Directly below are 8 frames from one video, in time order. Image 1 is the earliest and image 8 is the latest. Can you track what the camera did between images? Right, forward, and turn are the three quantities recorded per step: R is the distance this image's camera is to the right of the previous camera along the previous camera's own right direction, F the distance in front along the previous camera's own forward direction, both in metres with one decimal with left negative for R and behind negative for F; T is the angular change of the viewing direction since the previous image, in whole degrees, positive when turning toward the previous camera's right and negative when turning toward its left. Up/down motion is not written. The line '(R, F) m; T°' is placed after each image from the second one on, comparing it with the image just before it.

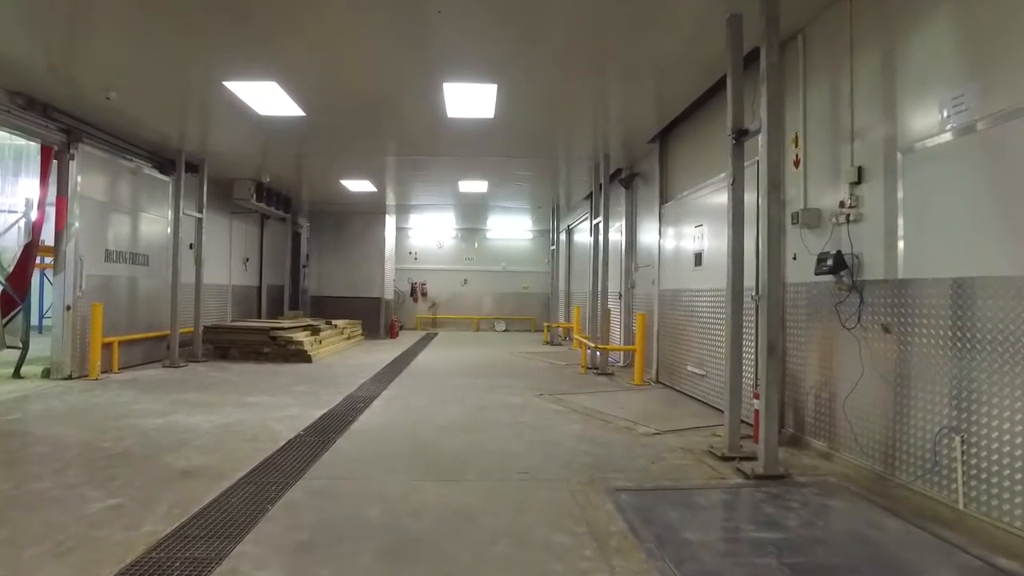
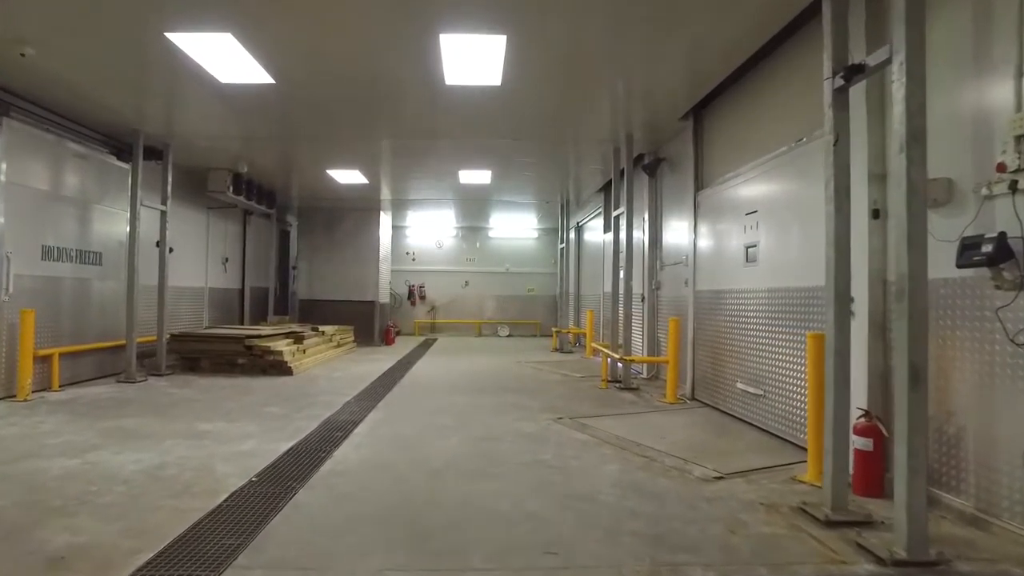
(-0.1, +1.0) m; 0°
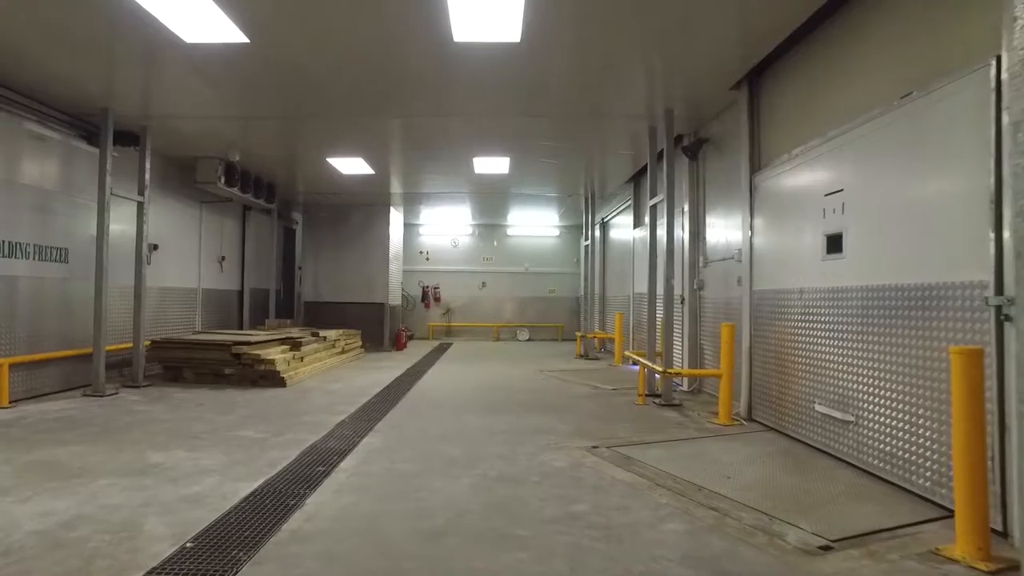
(0.0, +0.9) m; -1°
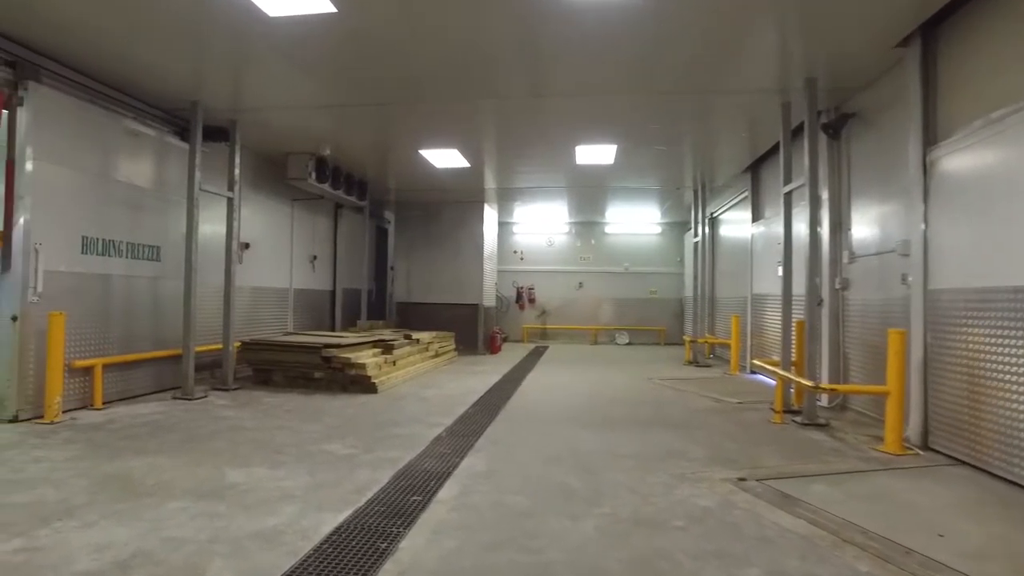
(-0.2, +0.6) m; -7°
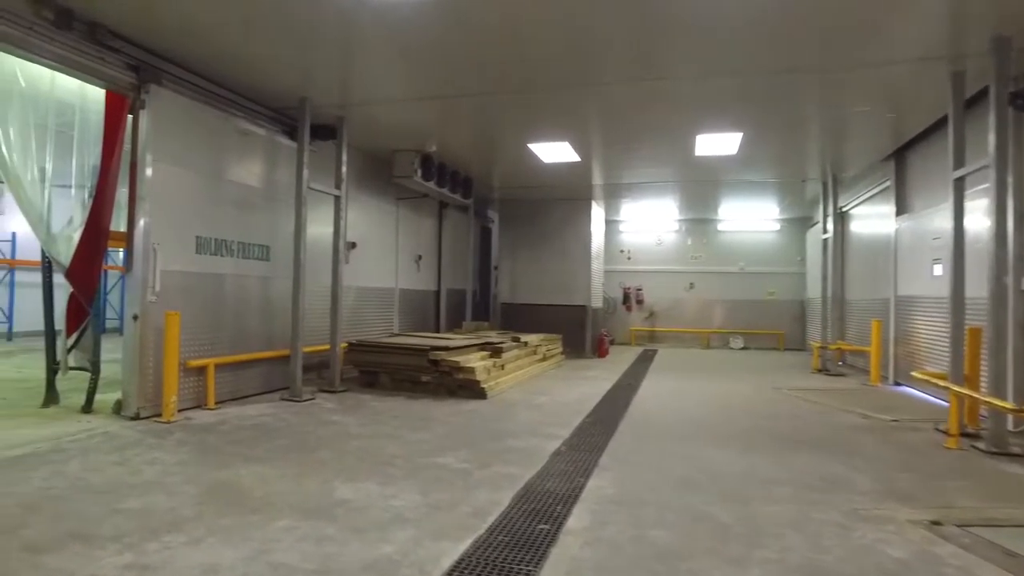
(-0.2, +0.4) m; -8°
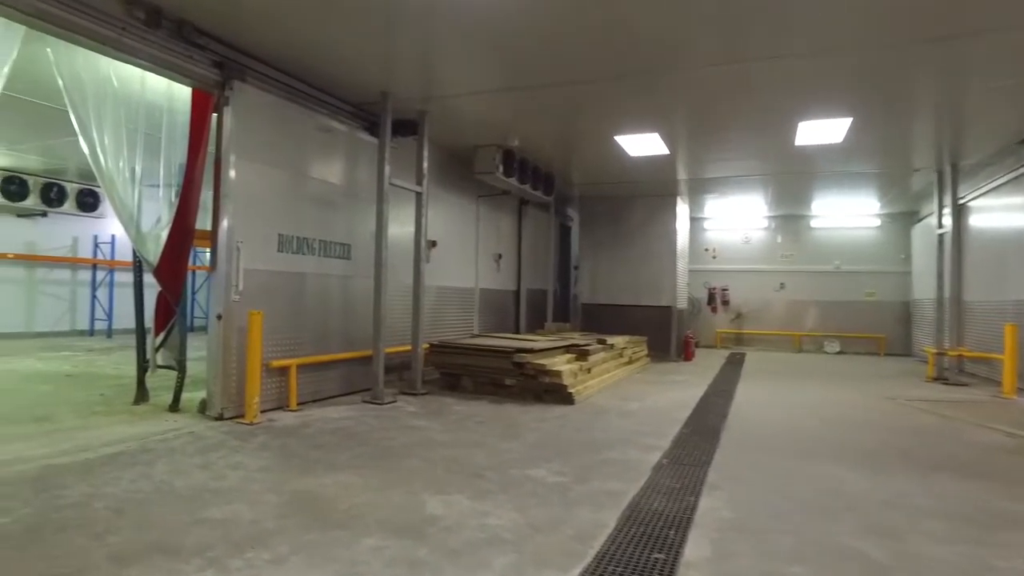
(-0.1, +0.3) m; -6°
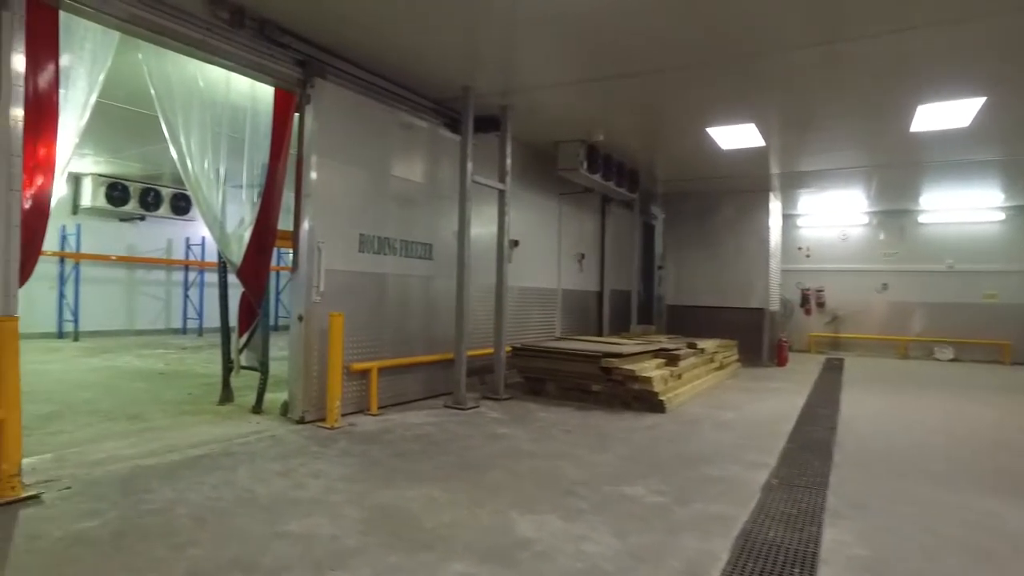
(-0.1, +0.2) m; -6°
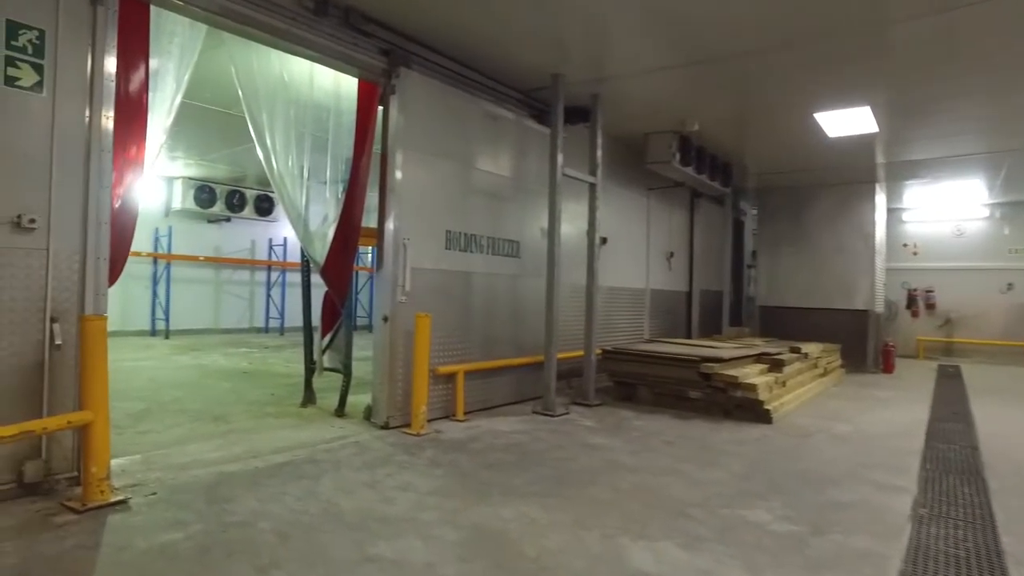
(-0.1, +0.3) m; -6°
